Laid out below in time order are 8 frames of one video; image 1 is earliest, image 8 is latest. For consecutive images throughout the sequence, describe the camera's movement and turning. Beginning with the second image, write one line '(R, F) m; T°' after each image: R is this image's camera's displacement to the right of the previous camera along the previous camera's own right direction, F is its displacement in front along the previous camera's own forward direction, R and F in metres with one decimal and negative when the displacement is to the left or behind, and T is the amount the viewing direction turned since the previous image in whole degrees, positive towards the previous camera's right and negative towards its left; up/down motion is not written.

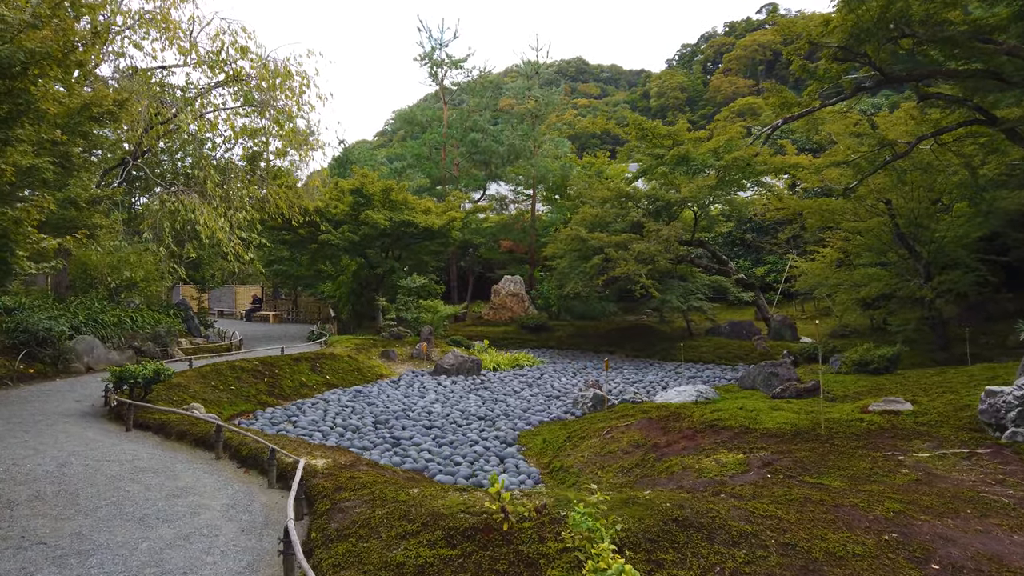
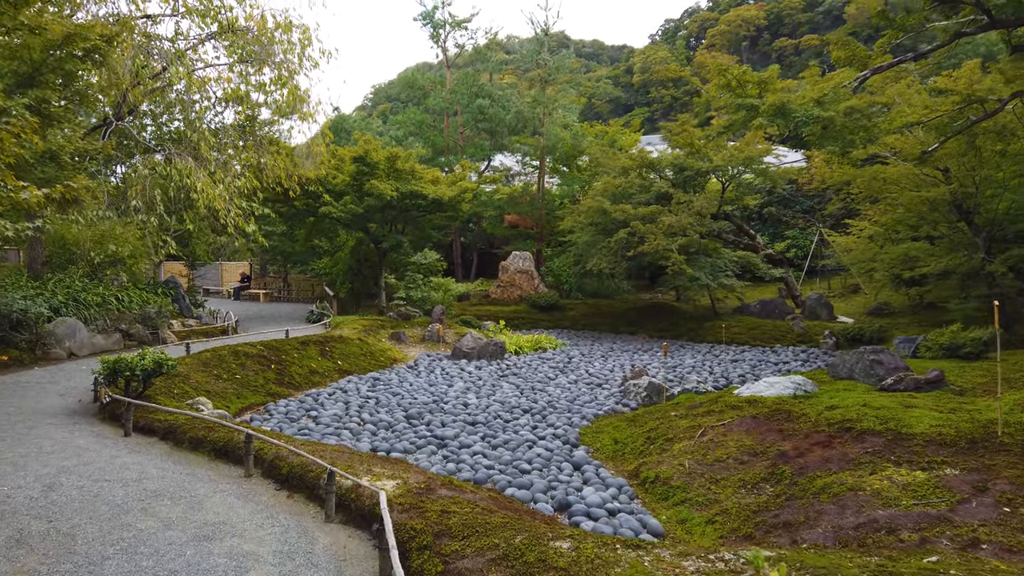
(-0.7, +1.0) m; +2°
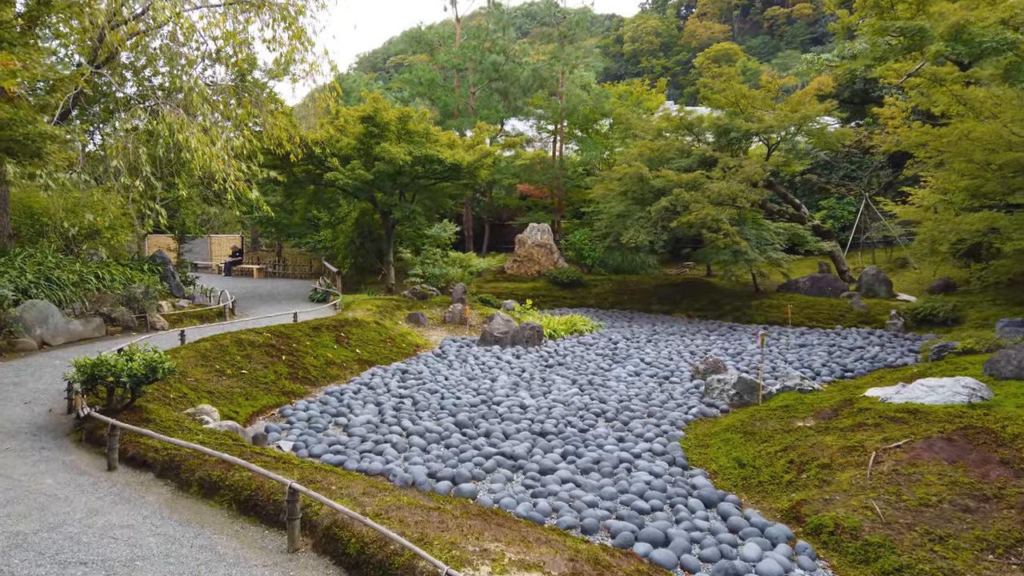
(-0.7, +1.3) m; +1°
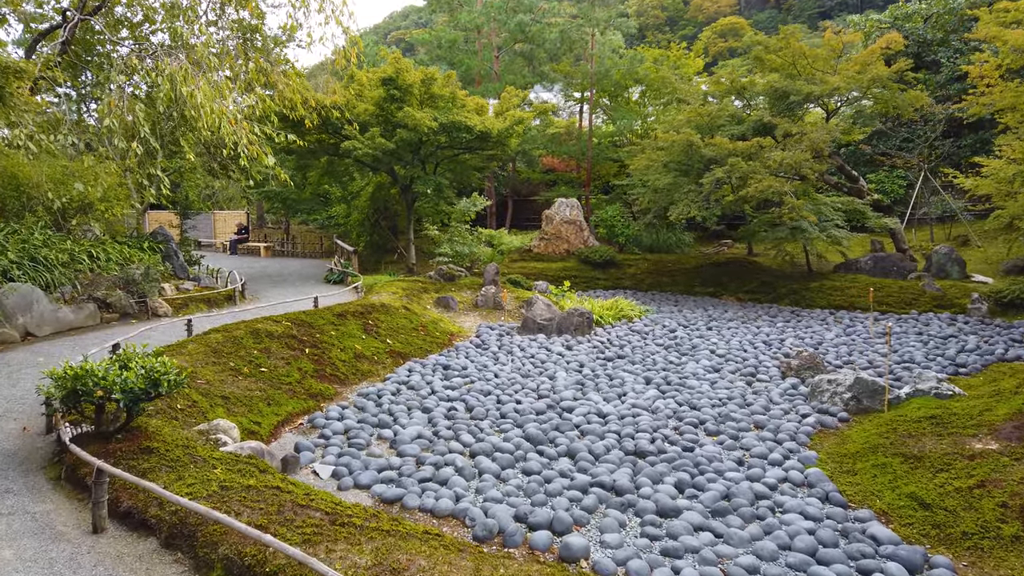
(-0.5, +1.1) m; 0°
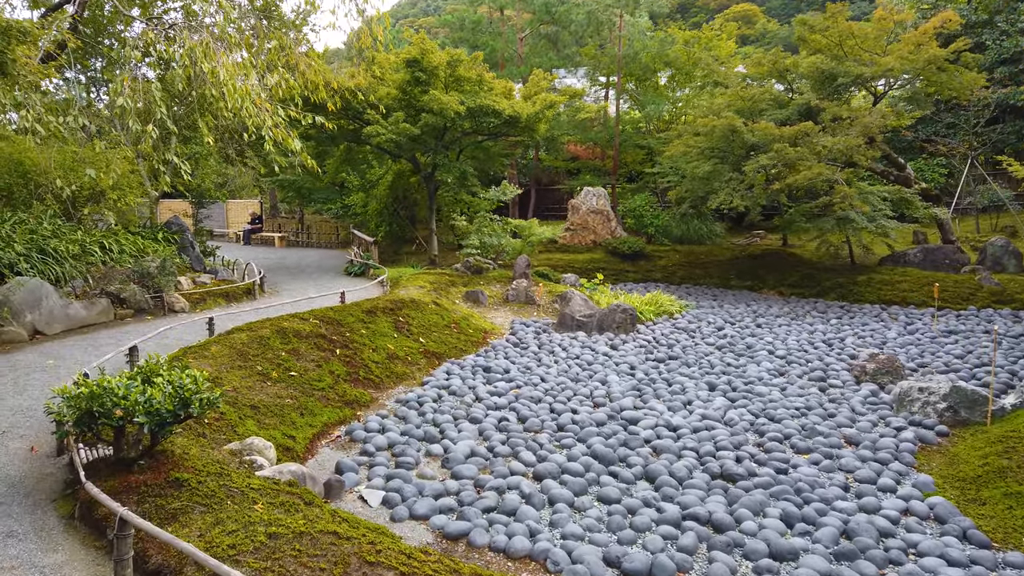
(-0.3, +0.5) m; -1°
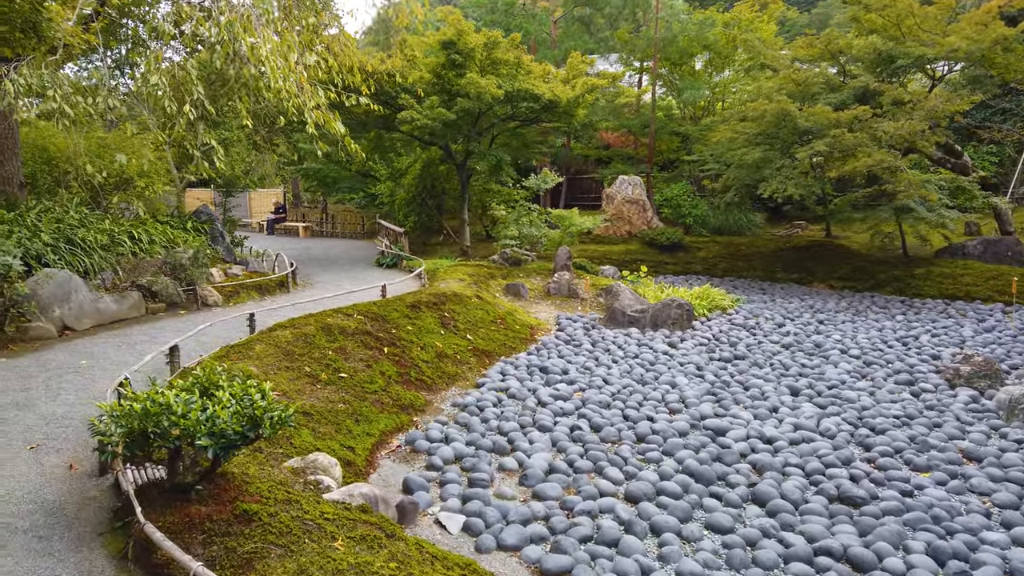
(-0.4, +0.4) m; -1°
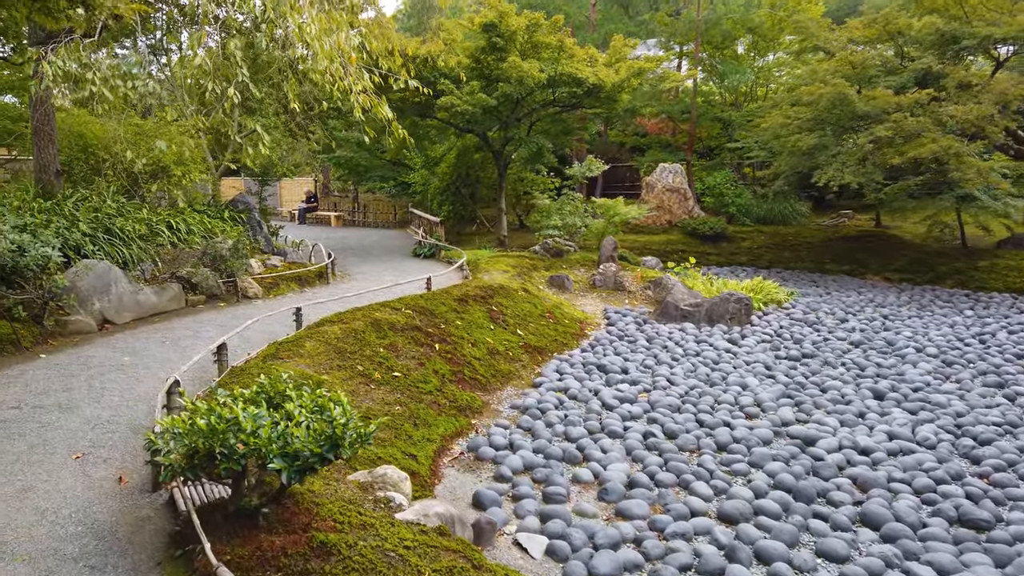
(-0.2, +0.3) m; -2°
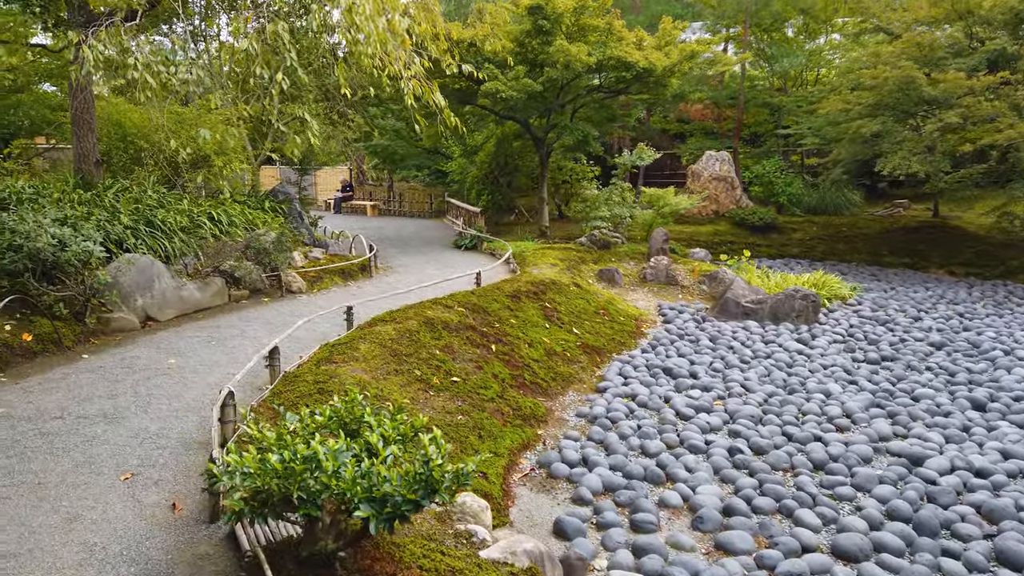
(-0.2, +0.3) m; -2°
